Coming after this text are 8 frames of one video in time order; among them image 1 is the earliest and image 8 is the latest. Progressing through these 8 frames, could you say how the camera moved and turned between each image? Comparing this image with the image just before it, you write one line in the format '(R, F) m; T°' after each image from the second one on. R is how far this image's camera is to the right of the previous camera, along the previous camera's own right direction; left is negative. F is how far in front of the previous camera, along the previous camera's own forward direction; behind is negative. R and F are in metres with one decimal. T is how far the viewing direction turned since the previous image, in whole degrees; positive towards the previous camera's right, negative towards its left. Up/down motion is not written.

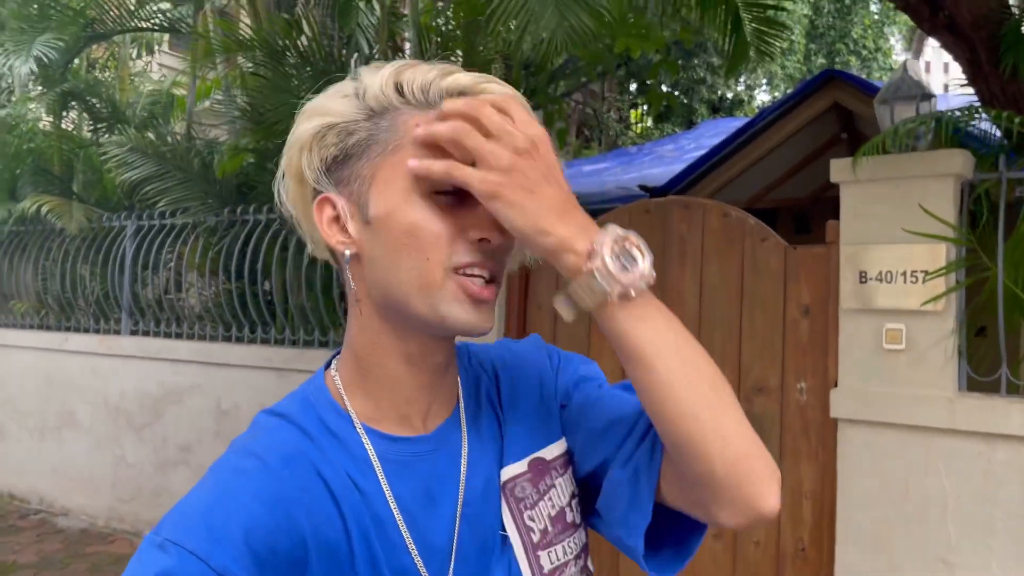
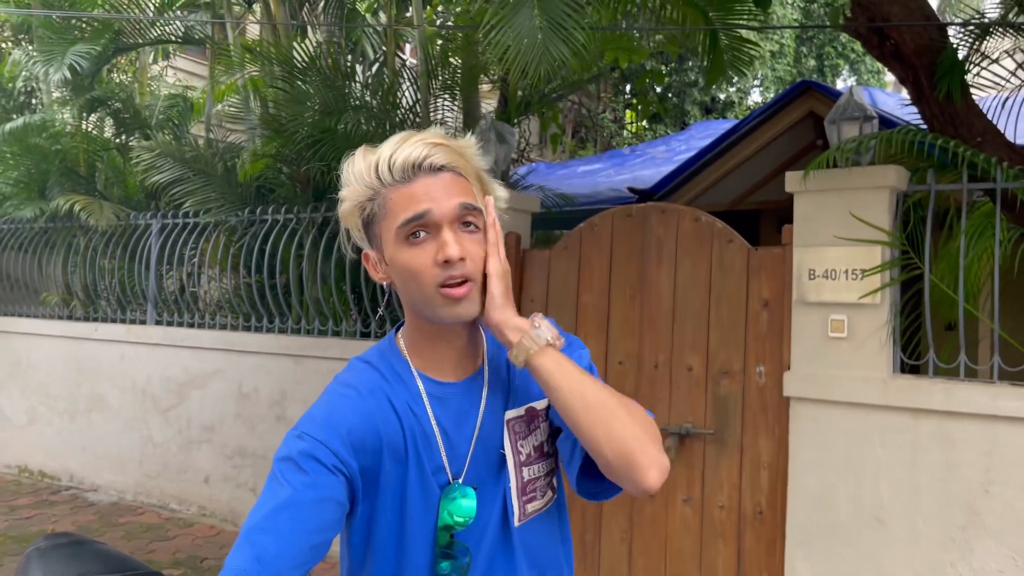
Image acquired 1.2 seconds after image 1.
(0.0, -0.5) m; 0°
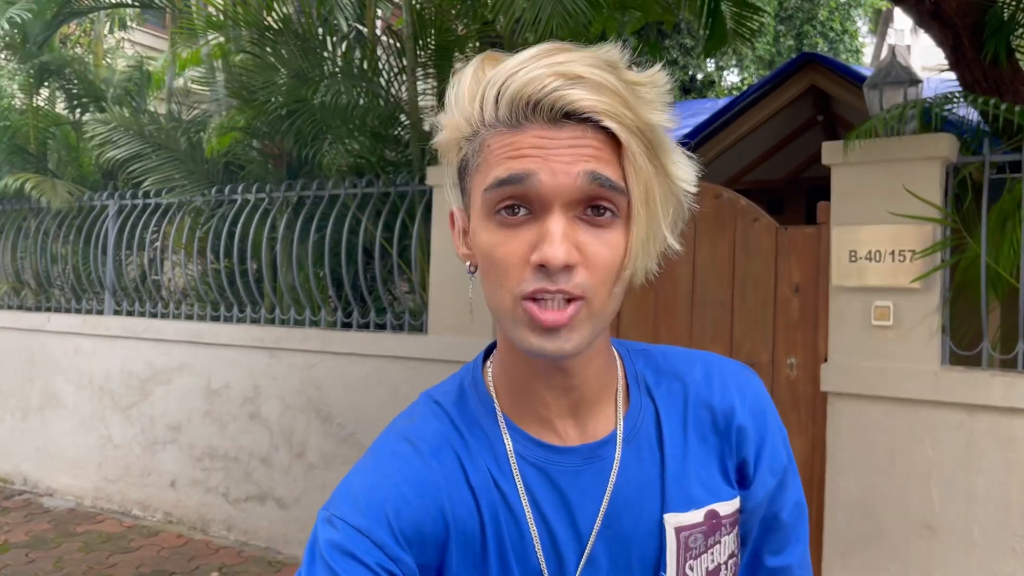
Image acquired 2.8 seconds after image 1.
(-0.2, +0.4) m; +2°
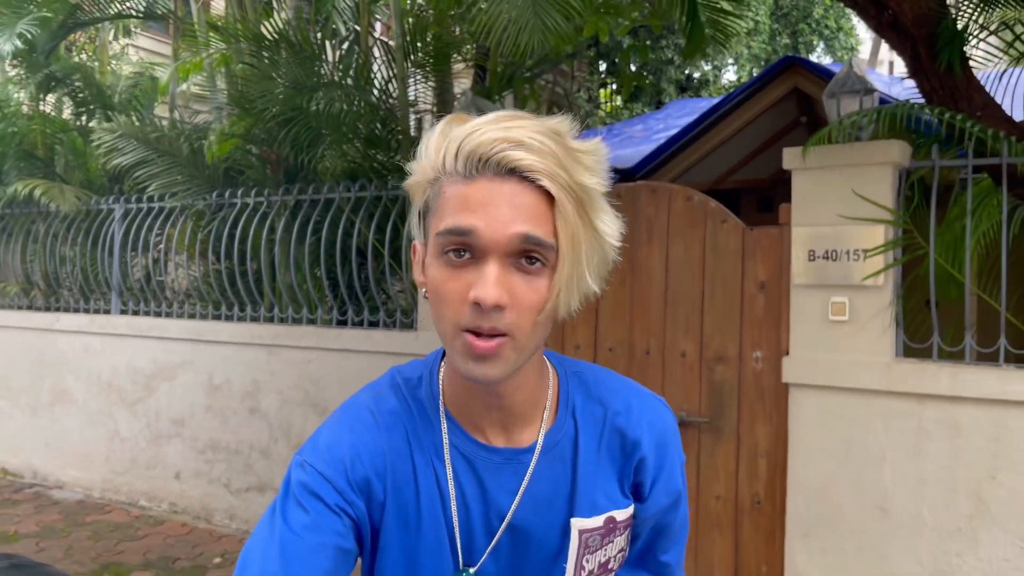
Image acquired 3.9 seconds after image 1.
(+0.1, -0.2) m; 0°
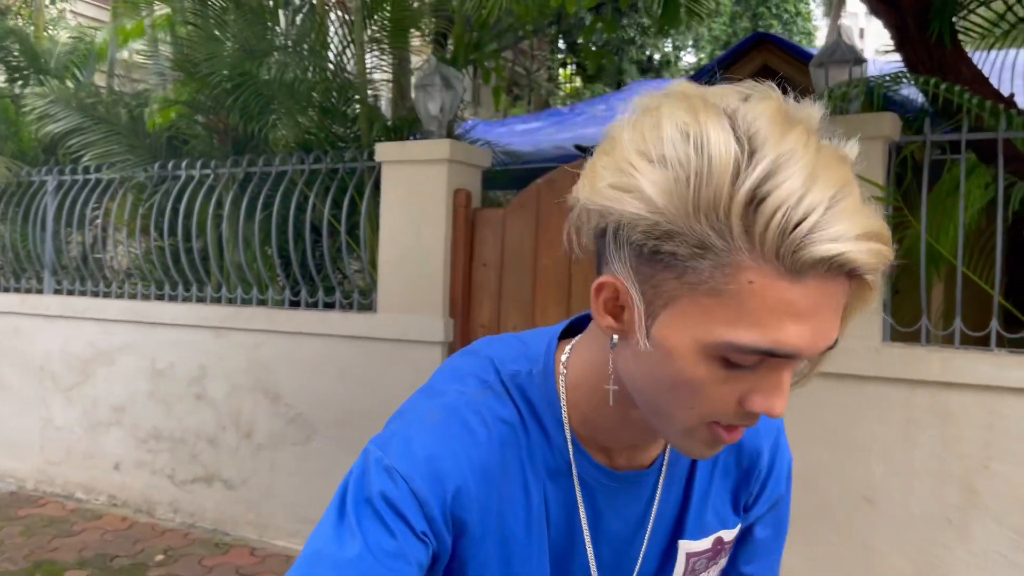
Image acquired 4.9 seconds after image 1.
(-0.1, +0.3) m; +3°
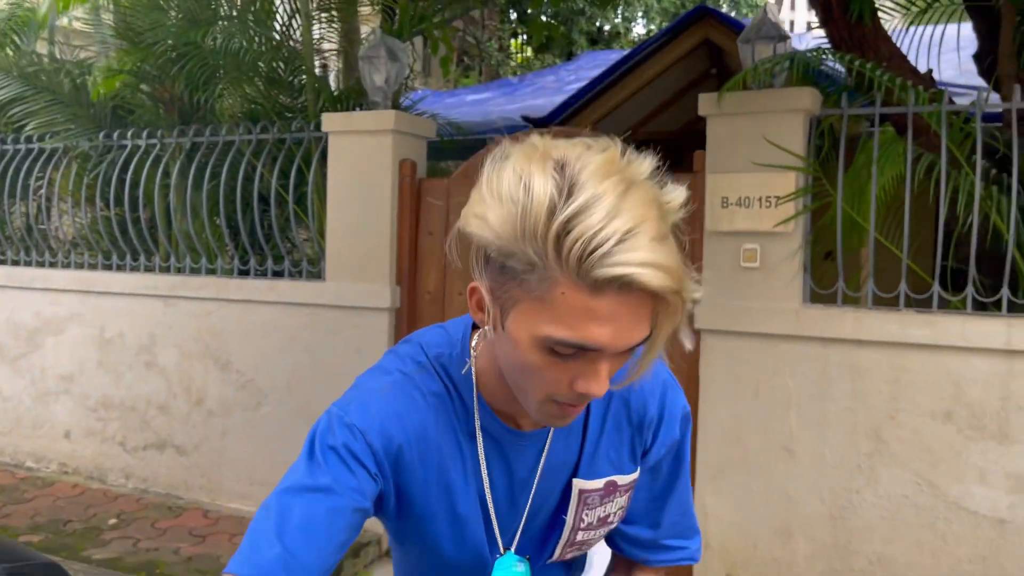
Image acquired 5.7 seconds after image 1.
(+0.1, -0.2) m; +3°
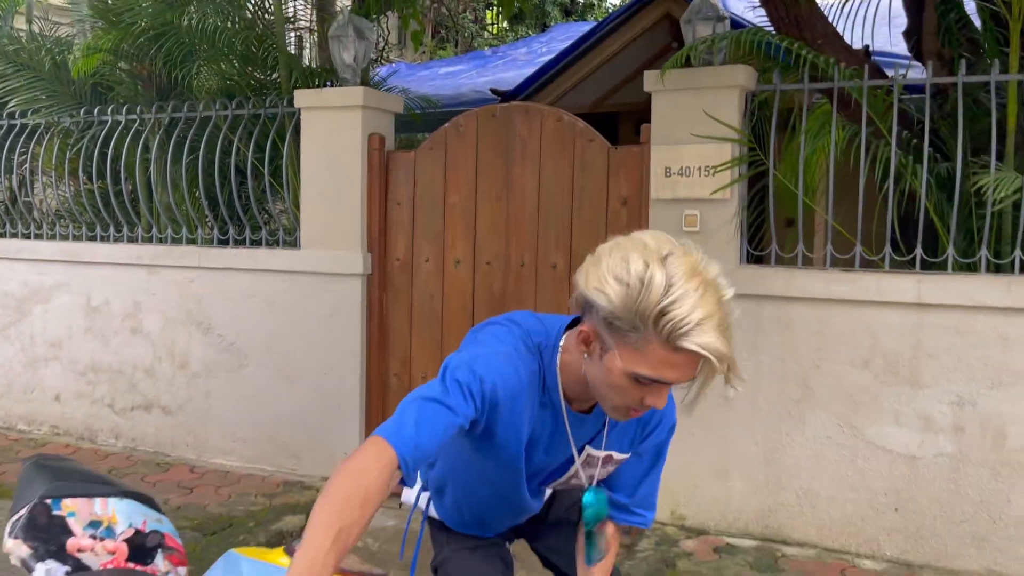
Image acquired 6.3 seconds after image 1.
(+0.1, -0.3) m; +1°
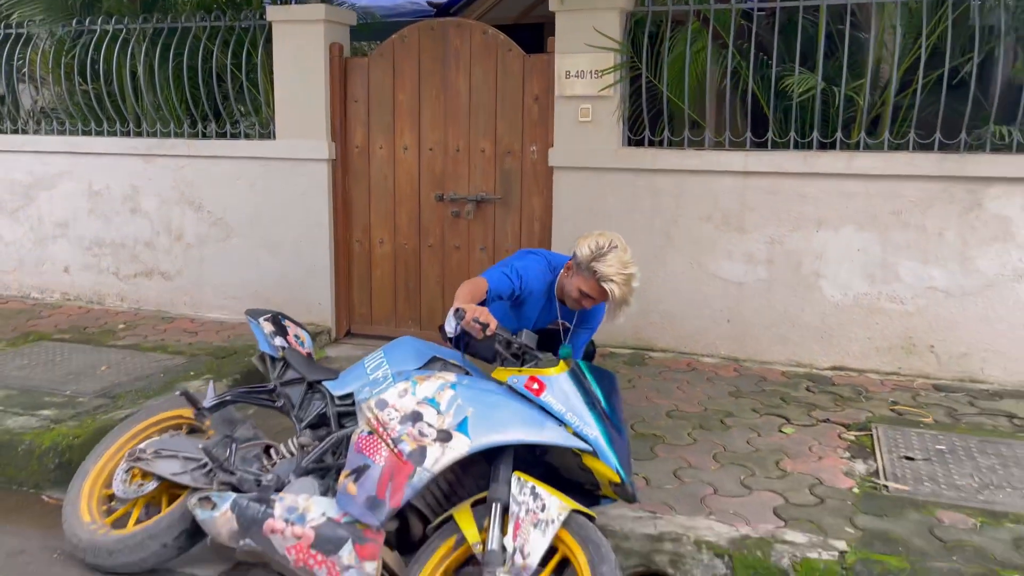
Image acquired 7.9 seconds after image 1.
(0.0, -1.3) m; +5°
